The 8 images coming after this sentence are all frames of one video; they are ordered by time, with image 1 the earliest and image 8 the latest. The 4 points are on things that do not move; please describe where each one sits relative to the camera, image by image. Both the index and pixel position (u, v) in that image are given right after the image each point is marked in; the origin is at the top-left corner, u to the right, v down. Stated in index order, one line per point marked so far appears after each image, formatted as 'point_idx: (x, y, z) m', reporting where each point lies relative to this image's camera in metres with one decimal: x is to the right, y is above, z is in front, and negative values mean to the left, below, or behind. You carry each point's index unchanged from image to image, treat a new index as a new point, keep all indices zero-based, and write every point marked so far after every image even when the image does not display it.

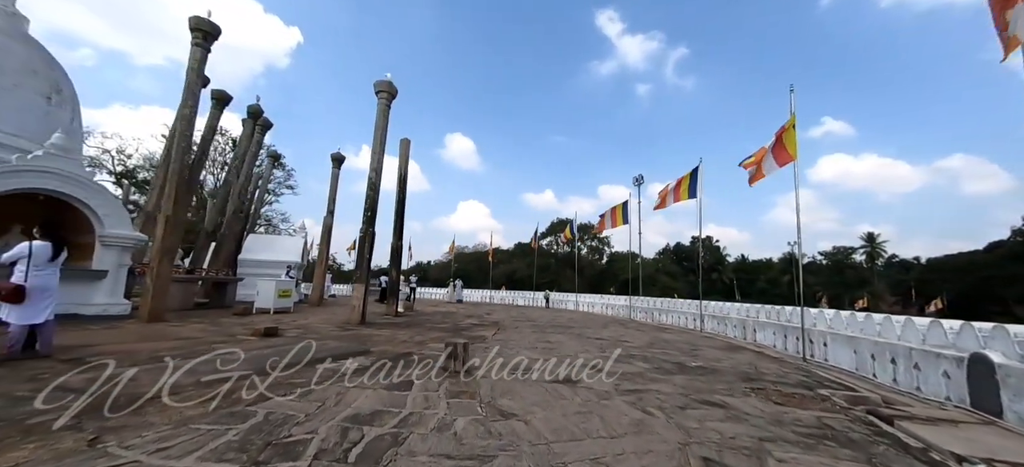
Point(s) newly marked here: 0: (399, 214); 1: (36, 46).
0: (-3.3, +0.6, +12.5) m
1: (-18.1, +7.0, +16.1) m
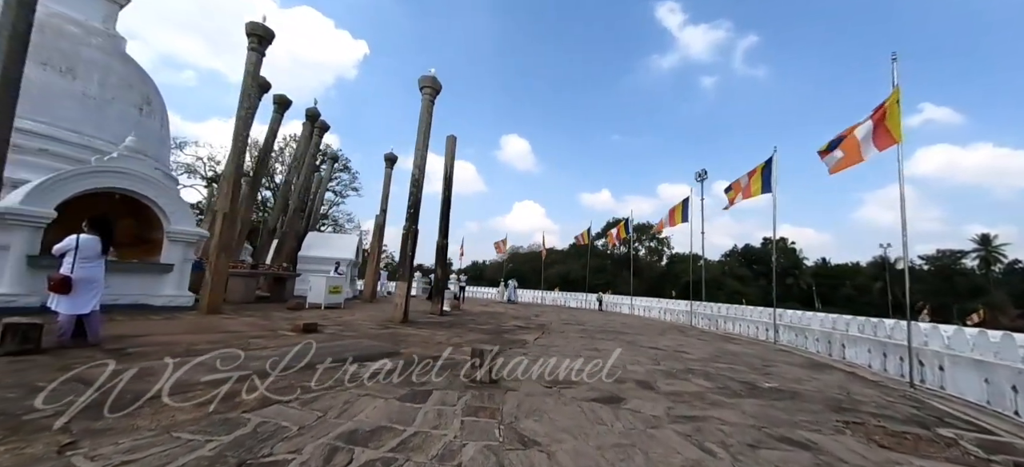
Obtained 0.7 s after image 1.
0: (-1.9, +0.6, +12.3) m
1: (-16.0, +7.1, +17.9) m
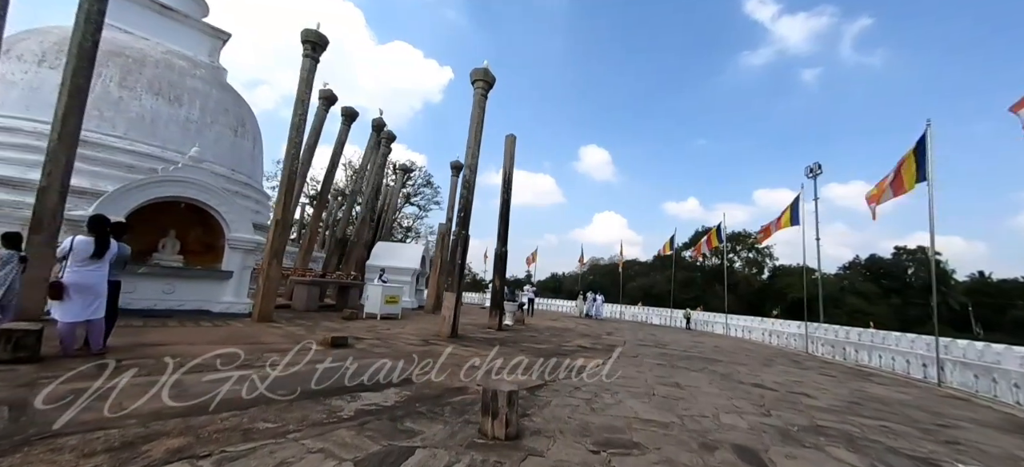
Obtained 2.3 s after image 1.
0: (-0.2, +0.4, +11.2) m
1: (-13.1, +6.6, +19.5) m
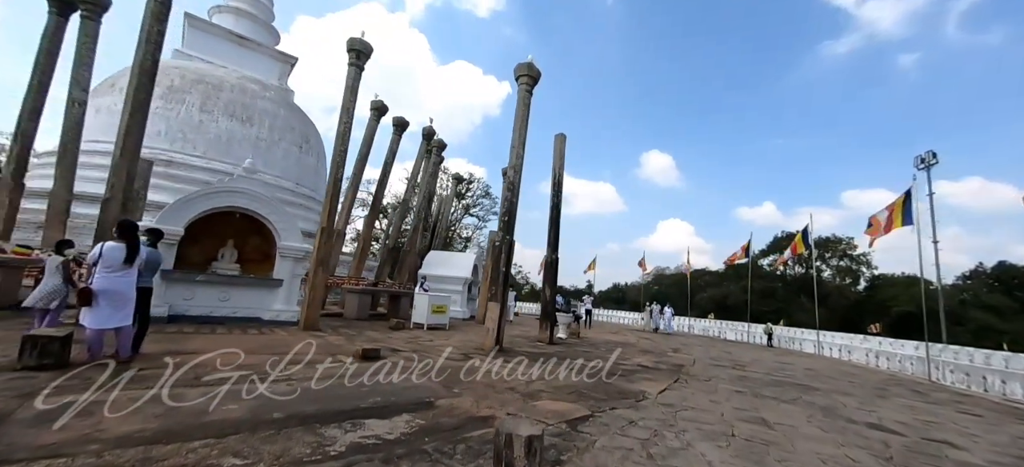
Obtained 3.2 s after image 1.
0: (+1.0, +0.3, +10.4) m
1: (-10.6, +6.1, +20.6) m
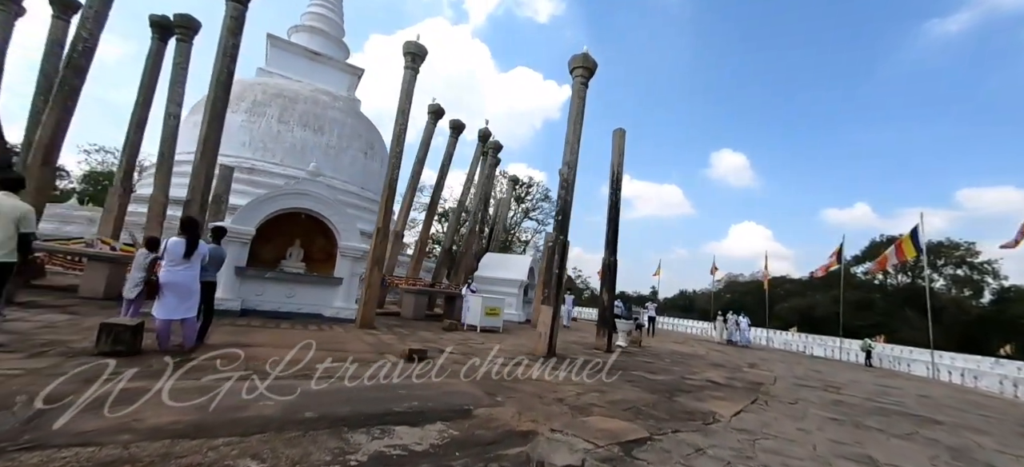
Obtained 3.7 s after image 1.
0: (+2.4, +0.3, +9.8) m
1: (-7.6, +5.9, +21.6) m
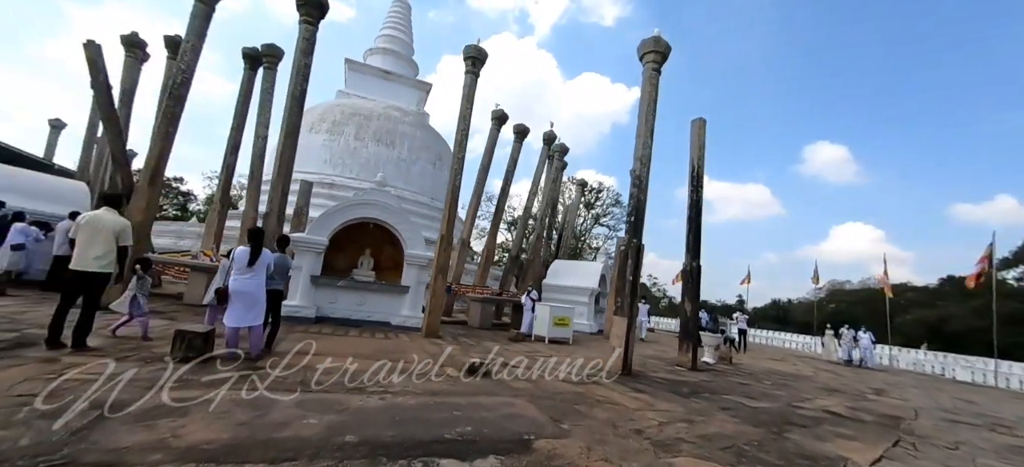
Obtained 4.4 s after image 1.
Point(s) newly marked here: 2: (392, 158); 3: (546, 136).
0: (+3.8, +0.2, +8.8) m
1: (-4.2, +5.5, +22.2) m
2: (-5.5, +3.5, +19.5) m
3: (+1.2, +3.4, +14.7) m
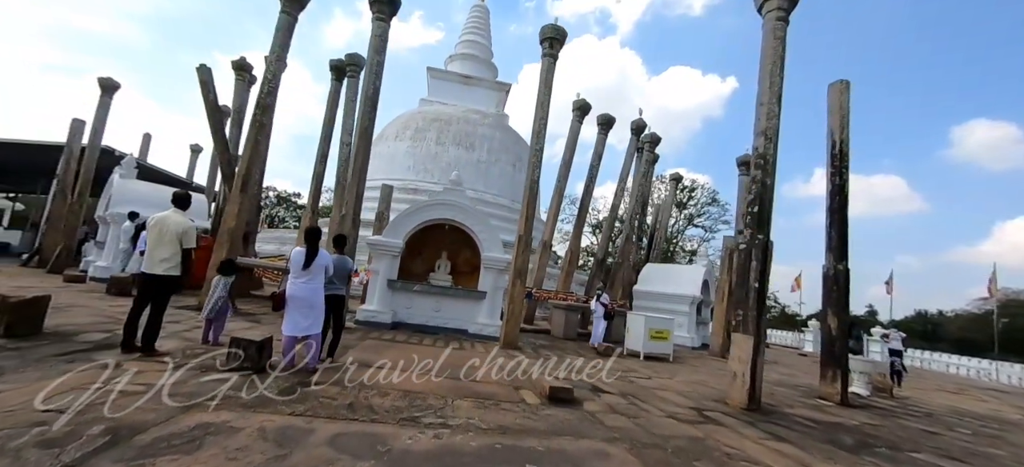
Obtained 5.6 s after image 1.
0: (+5.3, +0.3, +6.9) m
1: (0.0, +5.3, +21.7) m
2: (-1.8, +3.3, +19.3) m
3: (+3.9, +3.4, +13.3) m
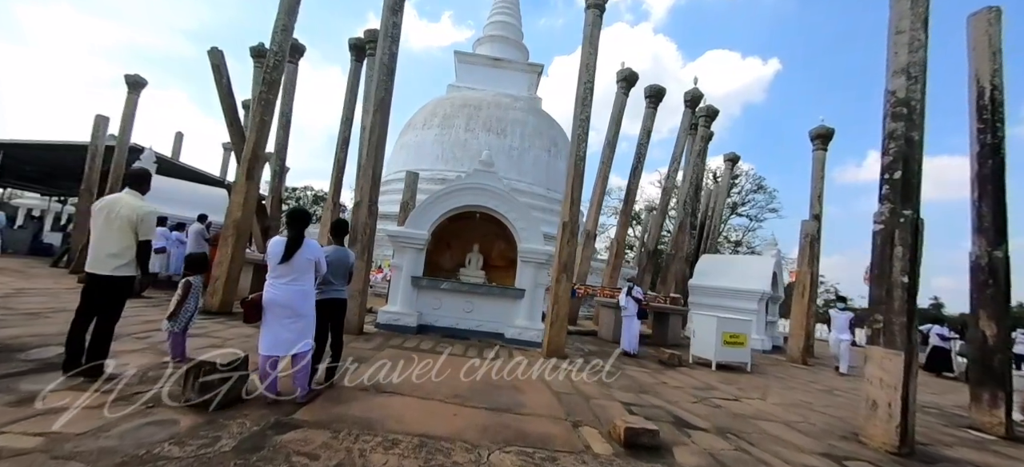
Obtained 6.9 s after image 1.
0: (+5.9, +0.6, +5.2) m
1: (+1.6, +5.7, +20.3) m
2: (-0.3, +3.6, +18.0) m
3: (+4.9, +3.8, +11.6) m
